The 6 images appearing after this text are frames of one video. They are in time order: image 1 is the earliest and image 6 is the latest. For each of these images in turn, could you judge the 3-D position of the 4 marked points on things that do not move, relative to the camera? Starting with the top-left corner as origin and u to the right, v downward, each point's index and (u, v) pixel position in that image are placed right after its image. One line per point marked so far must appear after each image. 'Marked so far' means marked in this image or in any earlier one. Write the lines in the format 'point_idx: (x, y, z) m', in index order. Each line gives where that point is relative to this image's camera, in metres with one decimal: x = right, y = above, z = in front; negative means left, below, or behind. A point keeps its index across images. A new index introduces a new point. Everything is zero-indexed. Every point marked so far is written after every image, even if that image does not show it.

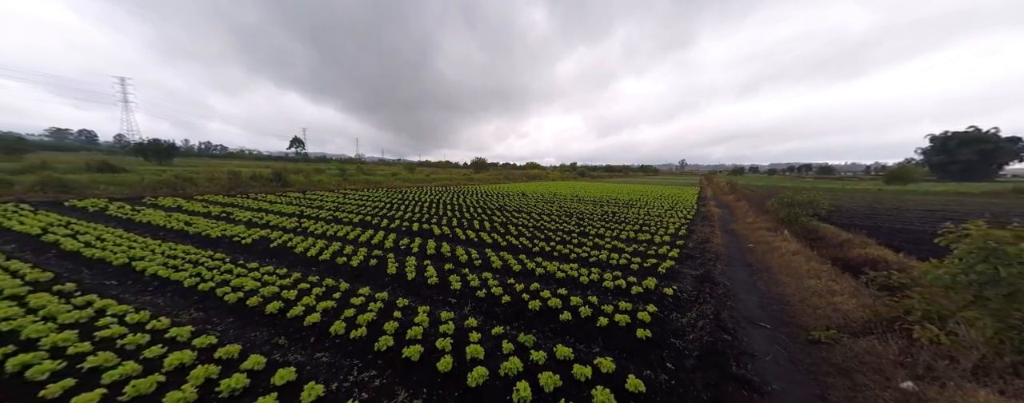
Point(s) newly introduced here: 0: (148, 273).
0: (-13.8, -2.7, +10.5) m
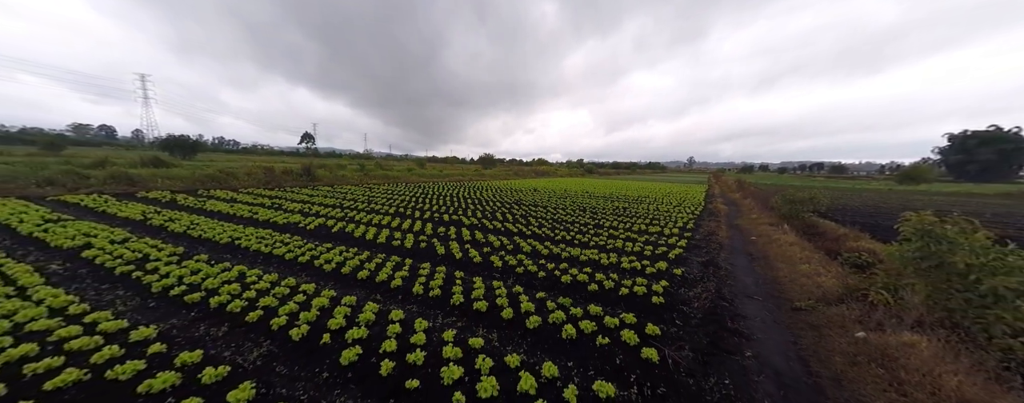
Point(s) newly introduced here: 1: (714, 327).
0: (-12.2, -2.3, +13.0) m
1: (+6.7, -4.1, +9.2) m
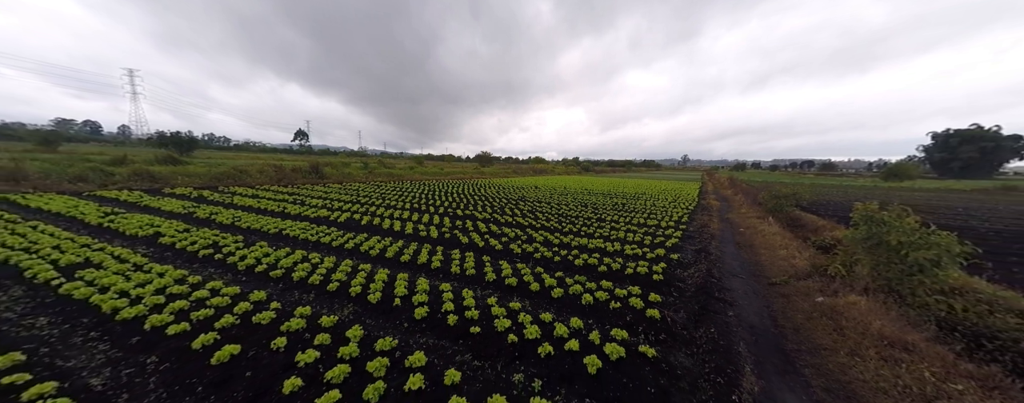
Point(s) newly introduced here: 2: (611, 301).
0: (-11.2, -2.0, +14.7) m
1: (+7.8, -3.8, +11.2) m
2: (+3.7, -3.6, +10.1) m
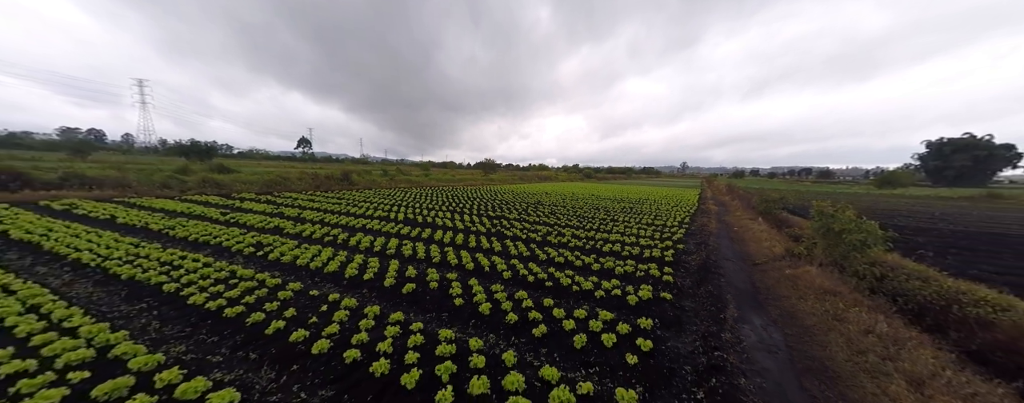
0: (-8.6, -2.0, +18.6) m
1: (+10.4, -3.8, +15.0) m
2: (+6.3, -3.5, +13.9) m
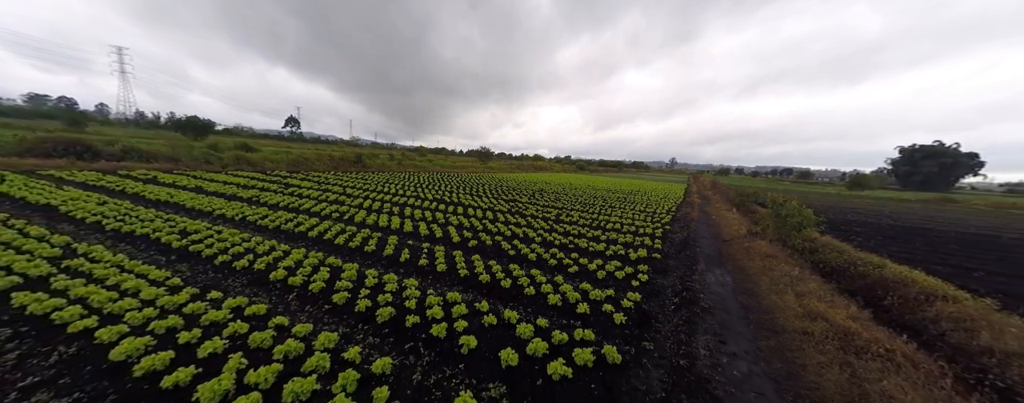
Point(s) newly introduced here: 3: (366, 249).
0: (-7.0, -0.4, +22.1) m
1: (+12.0, -3.0, +19.2) m
2: (+7.9, -2.7, +18.0) m
3: (-5.9, -1.9, +11.3) m
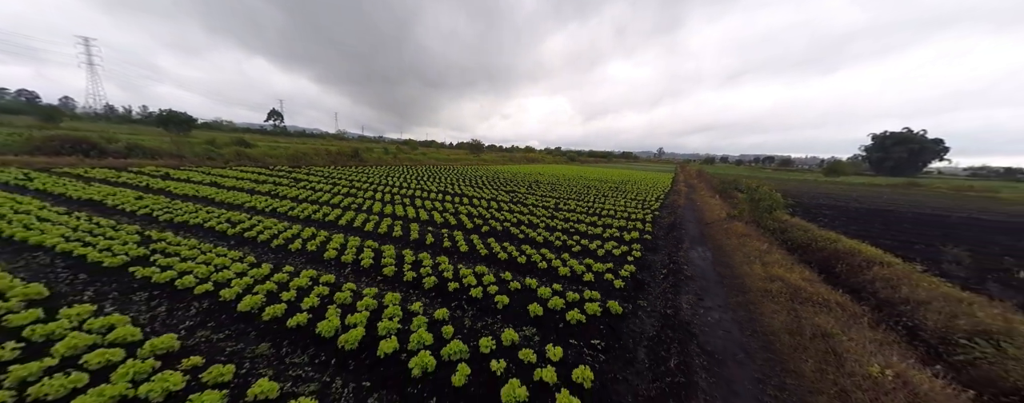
0: (-6.9, +0.3, +23.5) m
1: (+12.3, -2.0, +21.2) m
2: (+8.3, -1.8, +19.9) m
3: (-5.4, -1.5, +12.7) m
